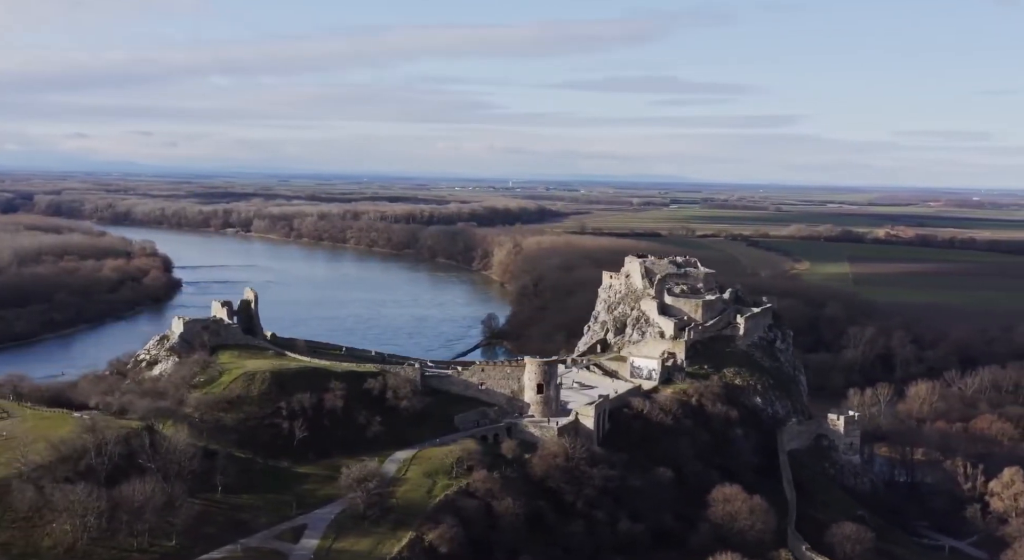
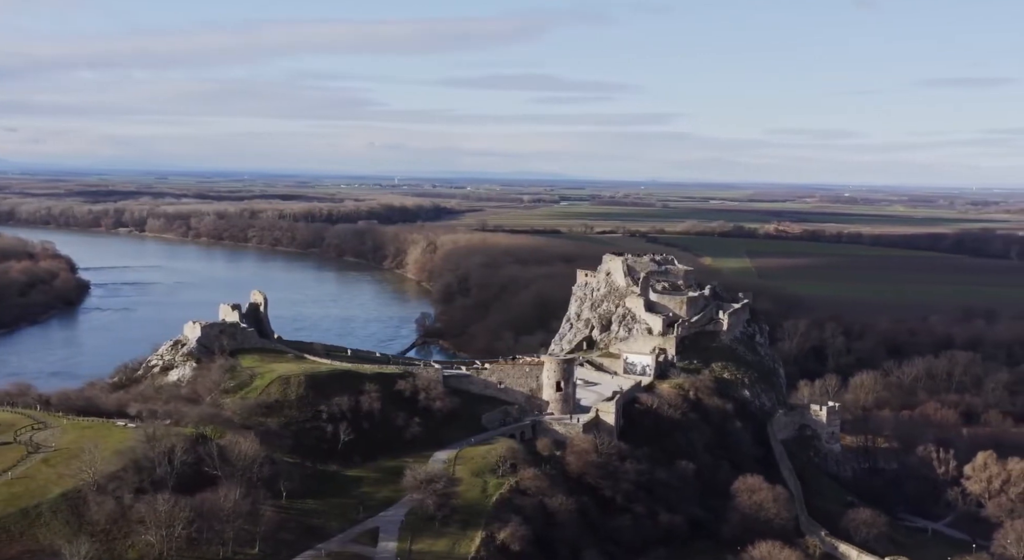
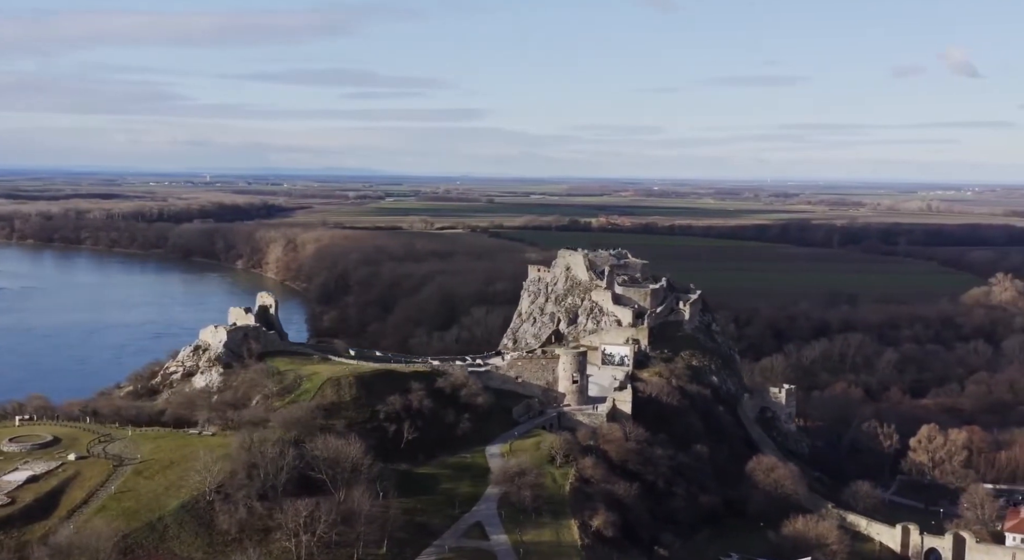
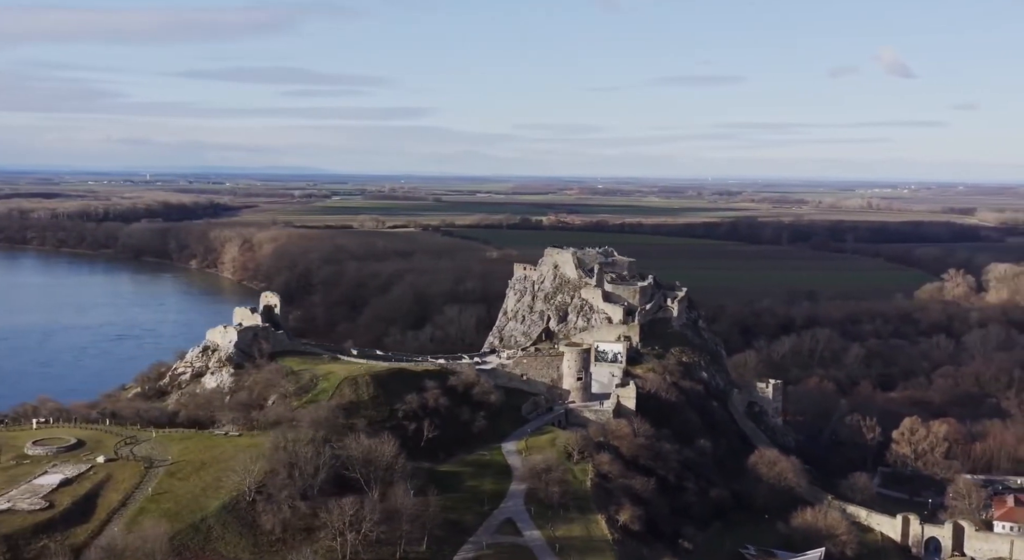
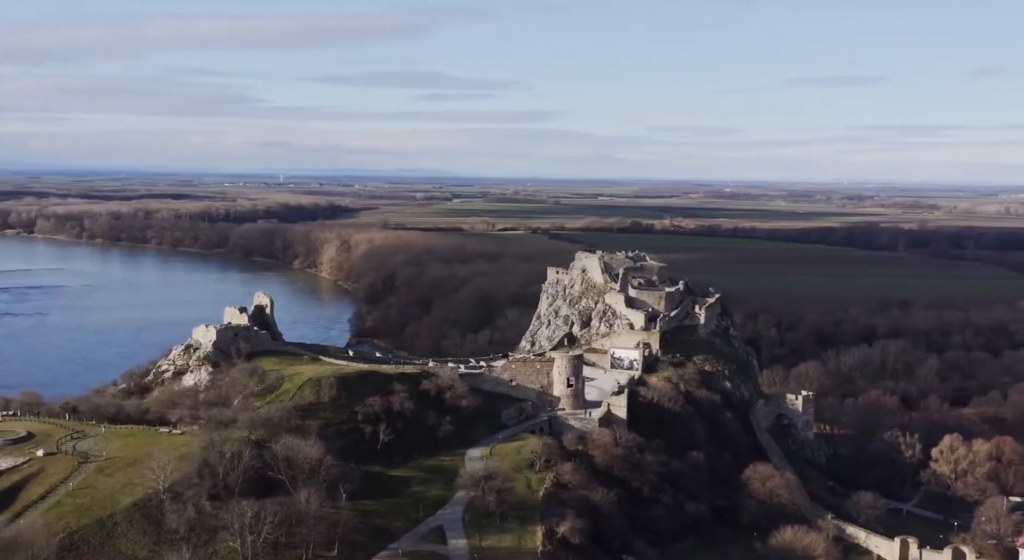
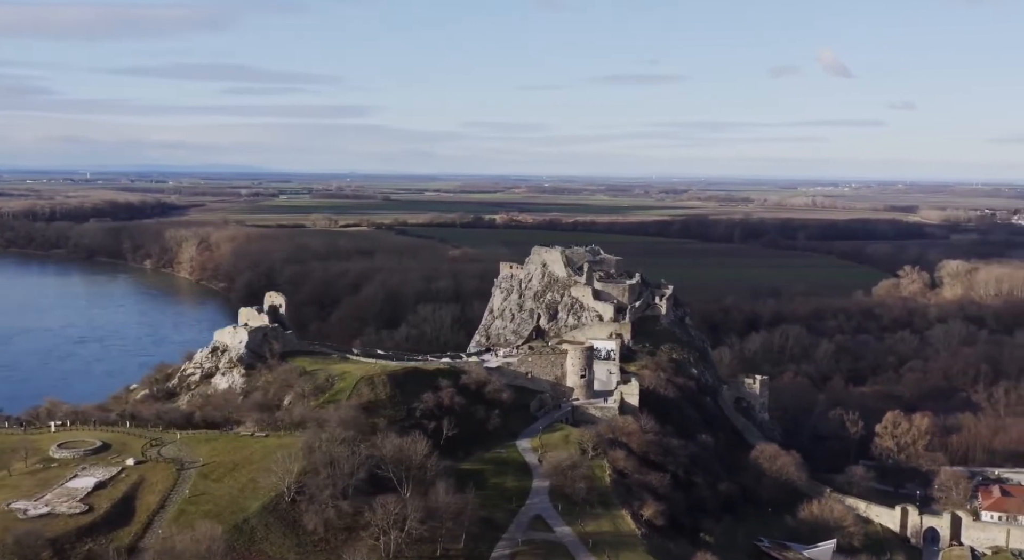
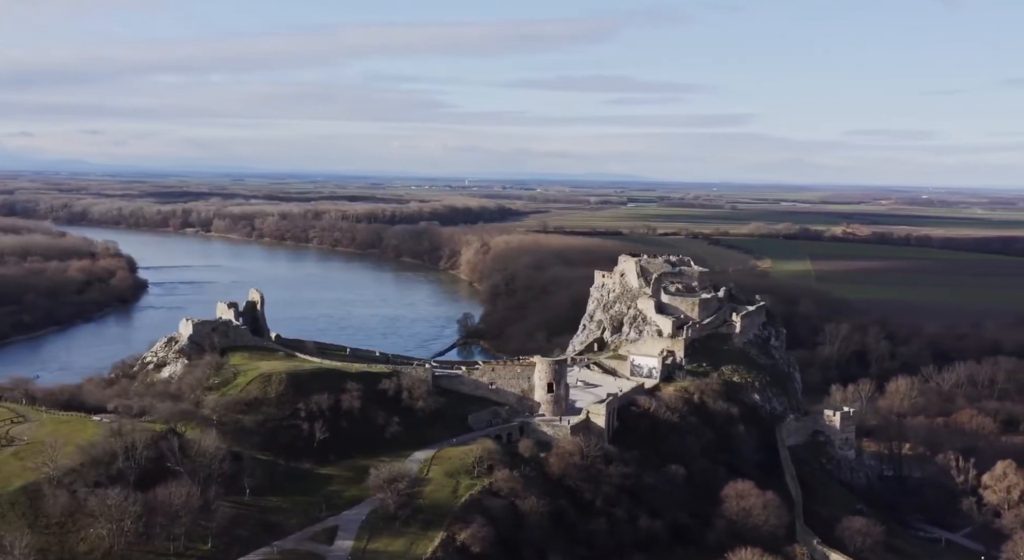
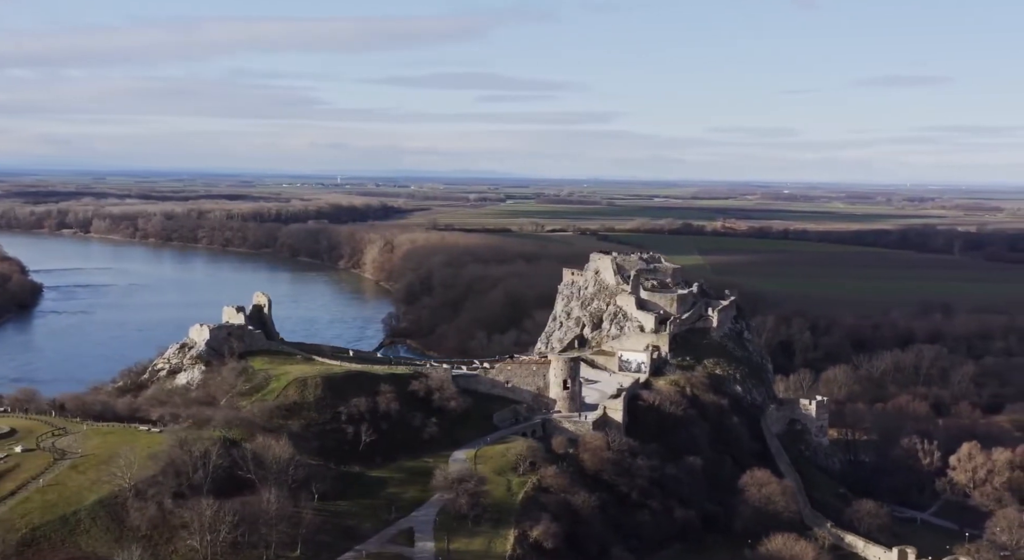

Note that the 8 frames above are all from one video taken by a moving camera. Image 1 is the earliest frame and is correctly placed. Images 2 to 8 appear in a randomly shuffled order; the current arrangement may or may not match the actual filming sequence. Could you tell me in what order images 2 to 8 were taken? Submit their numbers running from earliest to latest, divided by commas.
7, 2, 8, 5, 3, 4, 6
